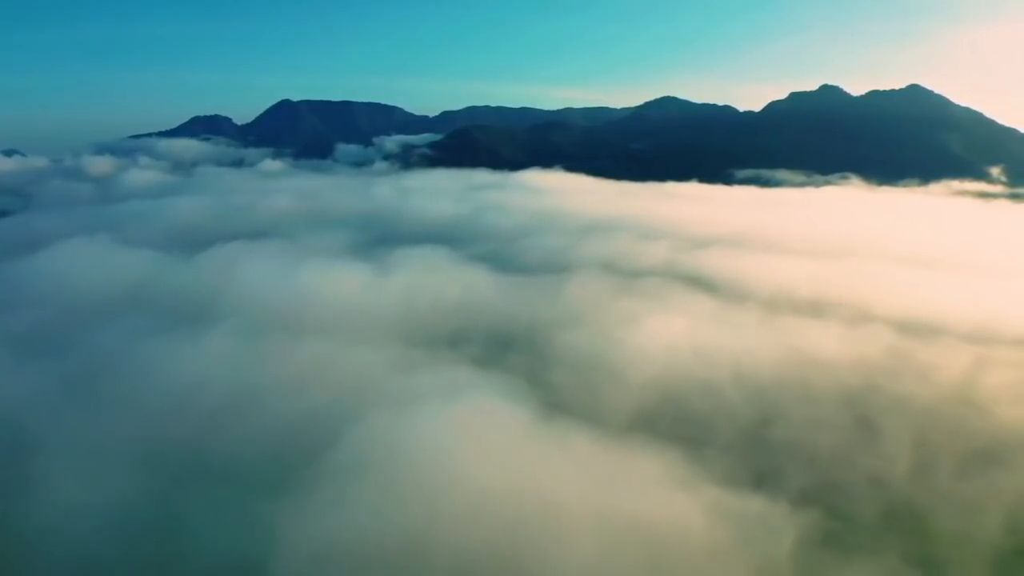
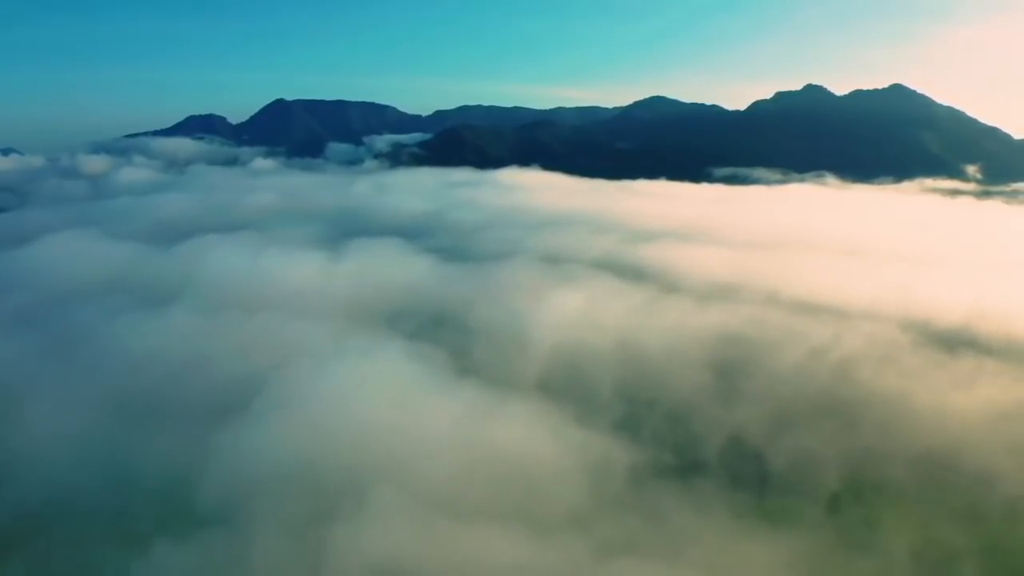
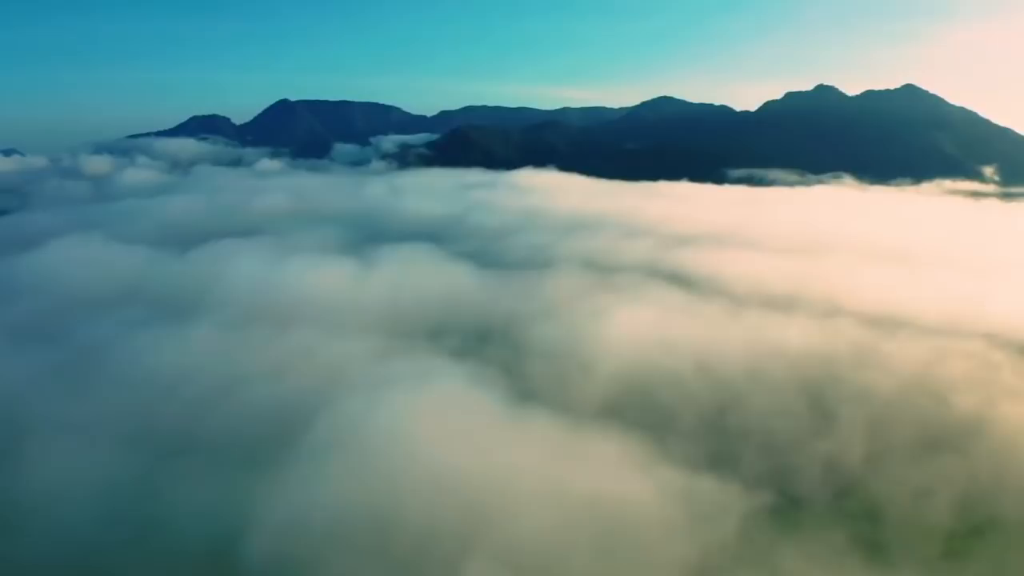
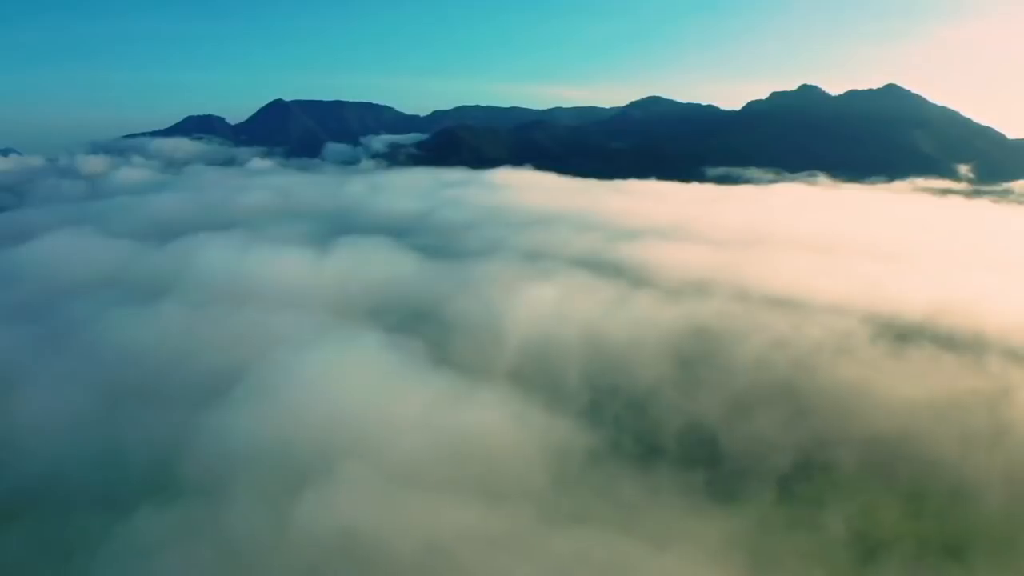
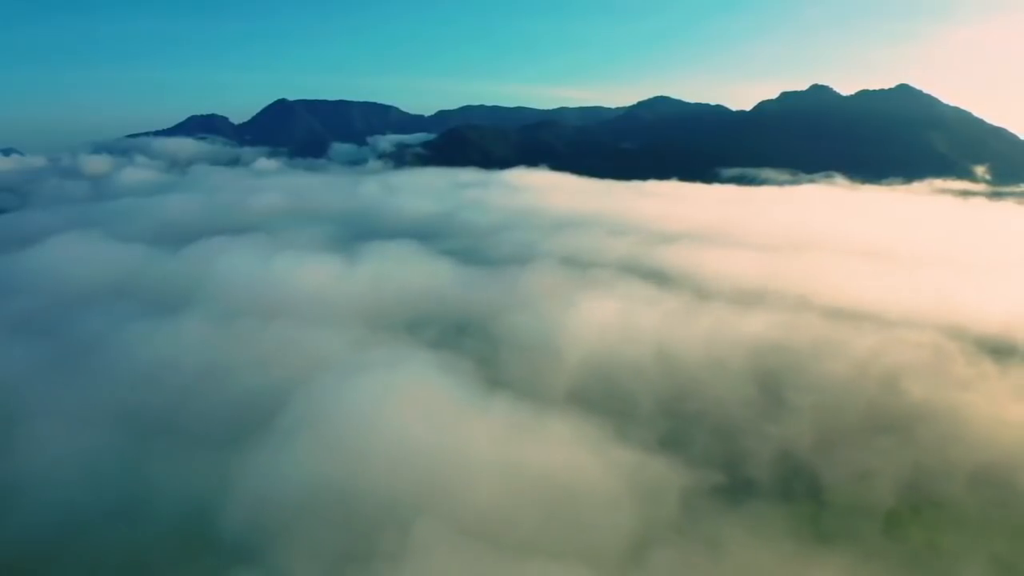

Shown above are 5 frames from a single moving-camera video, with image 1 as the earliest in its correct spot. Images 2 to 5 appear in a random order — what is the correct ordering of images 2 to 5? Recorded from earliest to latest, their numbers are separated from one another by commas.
3, 5, 2, 4
